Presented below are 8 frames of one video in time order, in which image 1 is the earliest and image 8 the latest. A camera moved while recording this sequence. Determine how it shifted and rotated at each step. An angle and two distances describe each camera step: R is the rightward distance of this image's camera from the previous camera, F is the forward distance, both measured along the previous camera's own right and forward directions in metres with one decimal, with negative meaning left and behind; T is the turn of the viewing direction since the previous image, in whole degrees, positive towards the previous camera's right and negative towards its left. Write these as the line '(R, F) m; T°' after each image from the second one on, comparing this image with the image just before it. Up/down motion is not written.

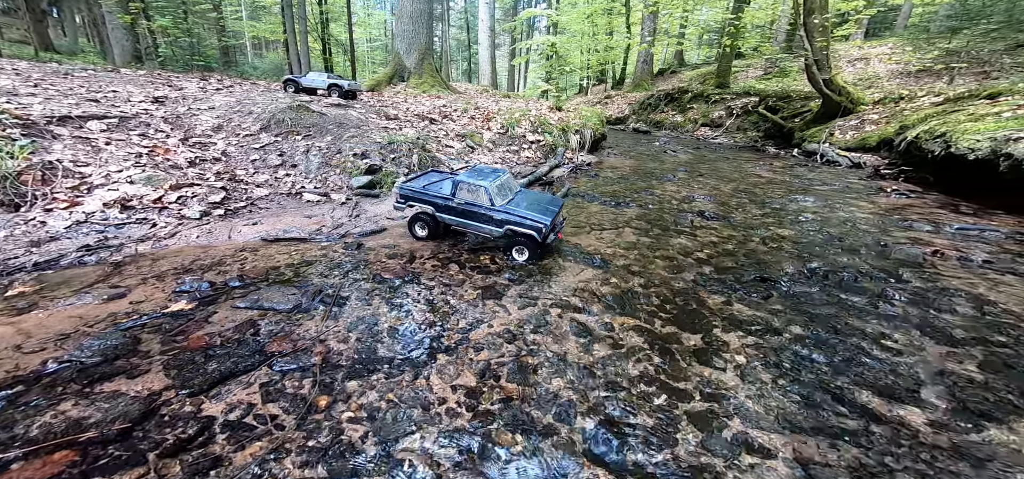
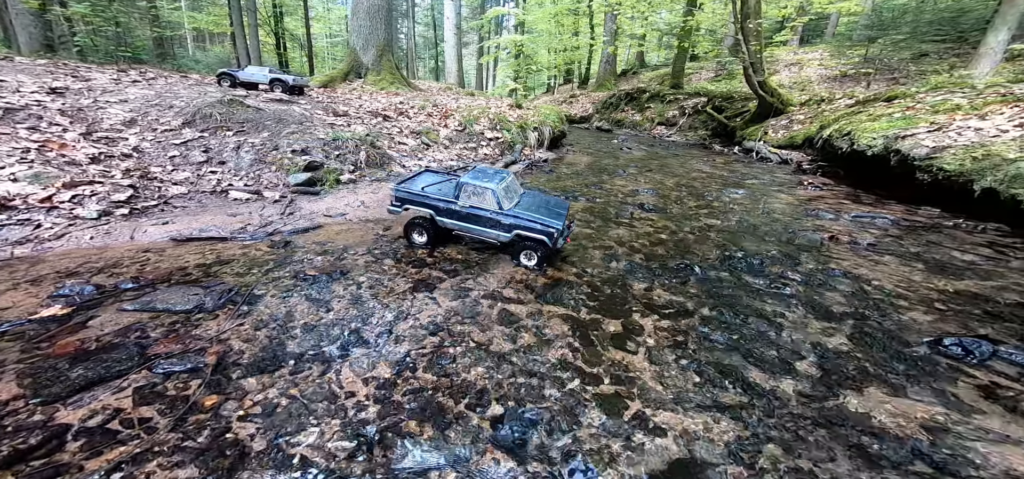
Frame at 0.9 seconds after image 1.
(+0.3, -0.1) m; +6°
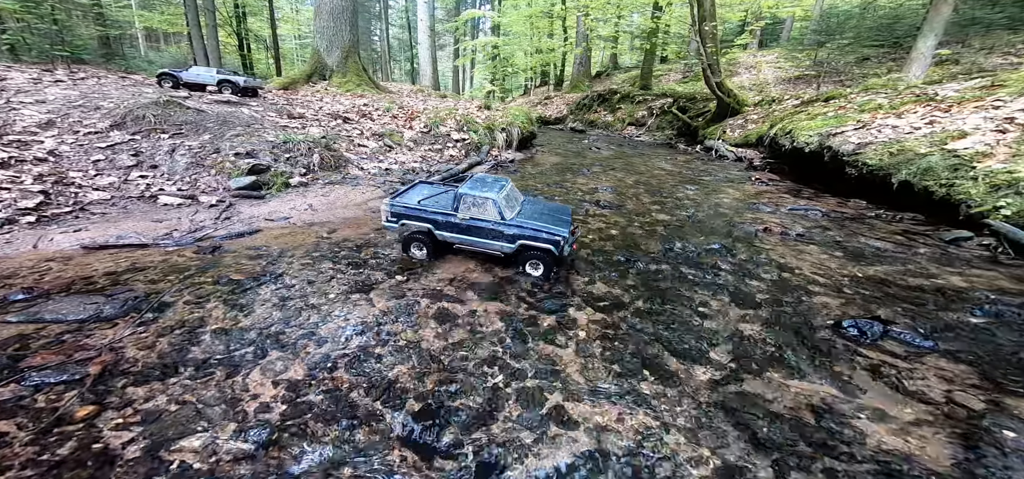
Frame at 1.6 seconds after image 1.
(+0.4, -0.1) m; +4°
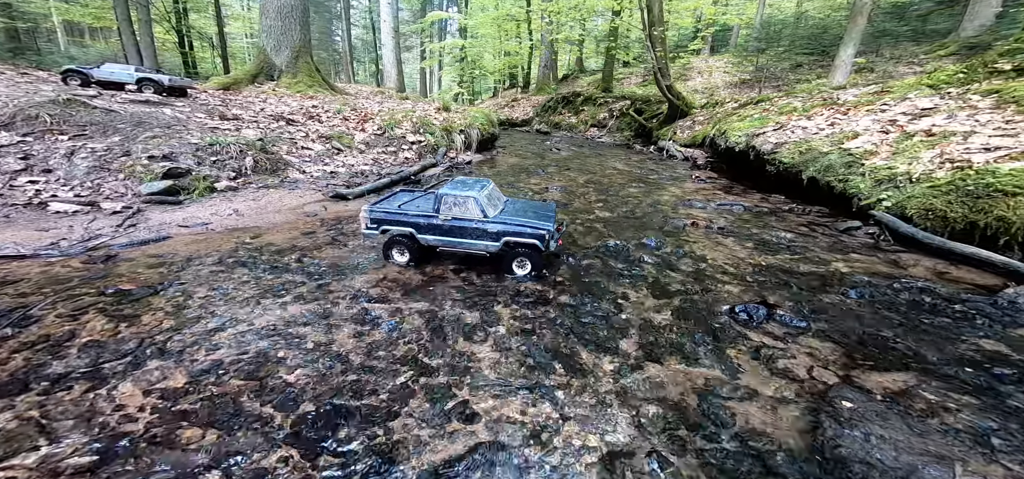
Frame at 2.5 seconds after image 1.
(+0.5, -0.1) m; +6°
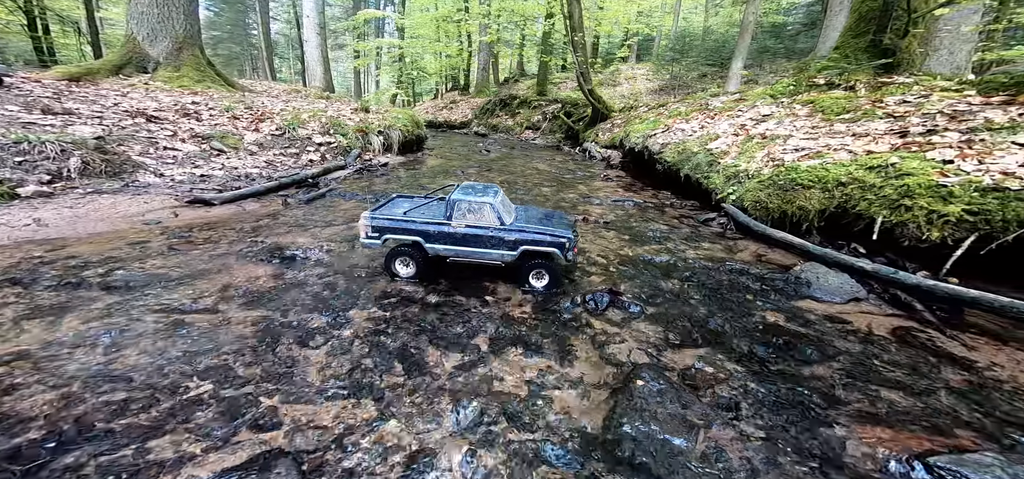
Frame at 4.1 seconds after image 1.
(+0.9, 0.0) m; +11°
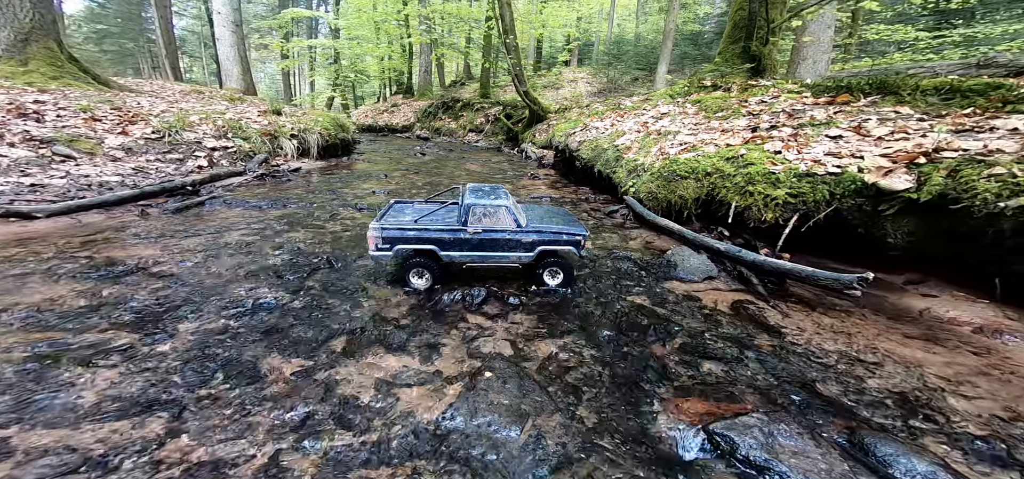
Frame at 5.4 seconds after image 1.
(+0.7, +0.1) m; +9°
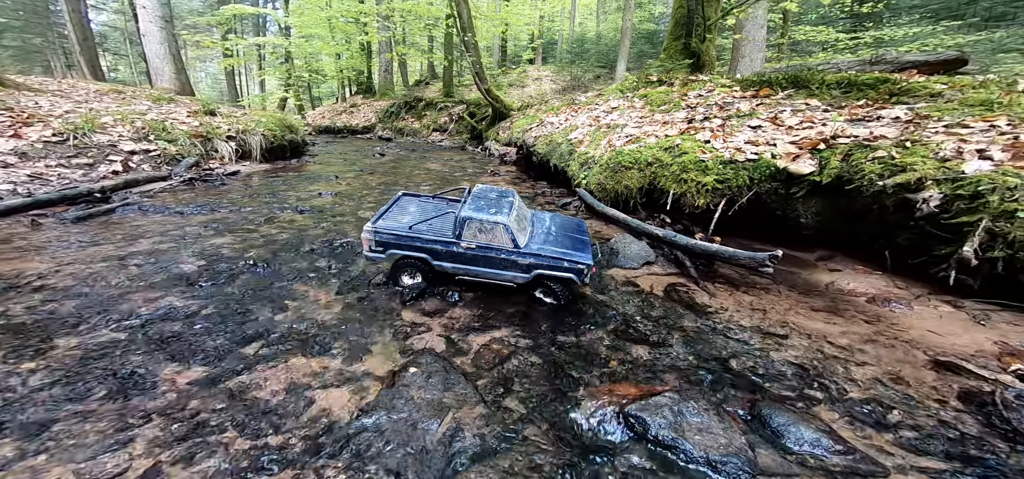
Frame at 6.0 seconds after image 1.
(+0.3, +0.1) m; +6°
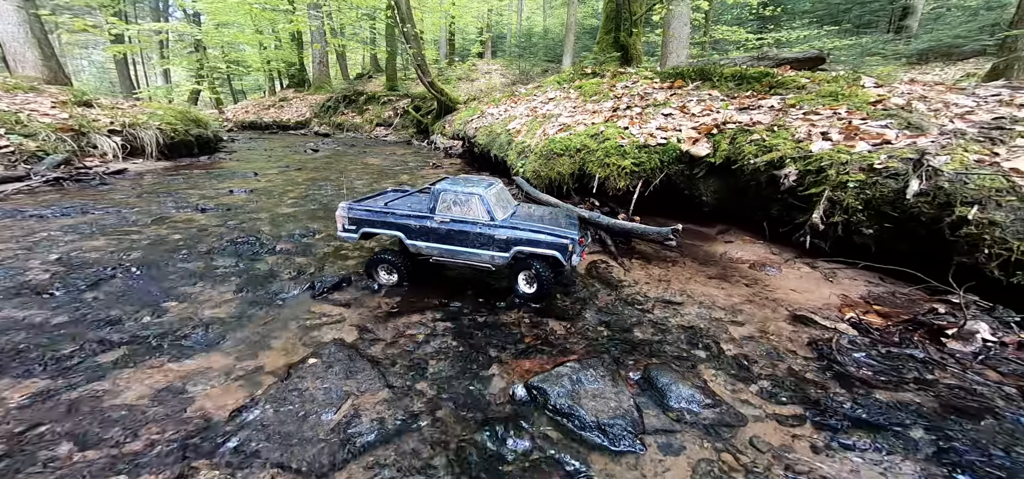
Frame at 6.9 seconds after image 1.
(+0.2, 0.0) m; +9°
